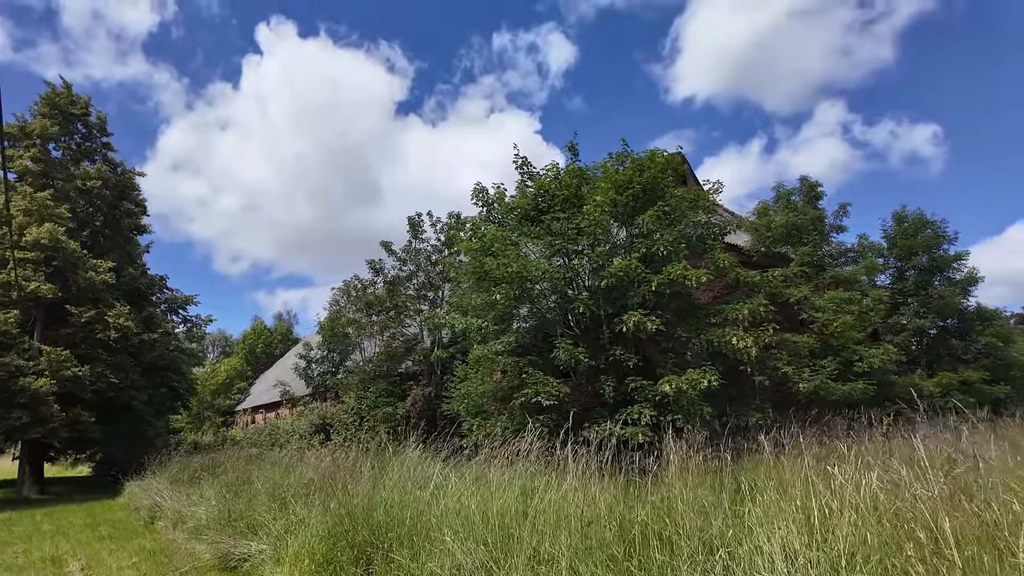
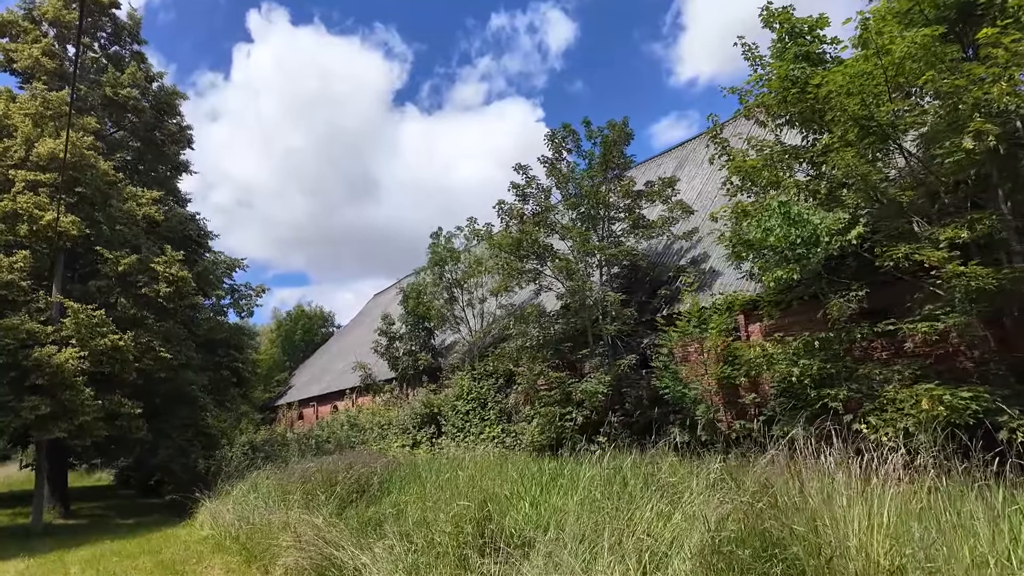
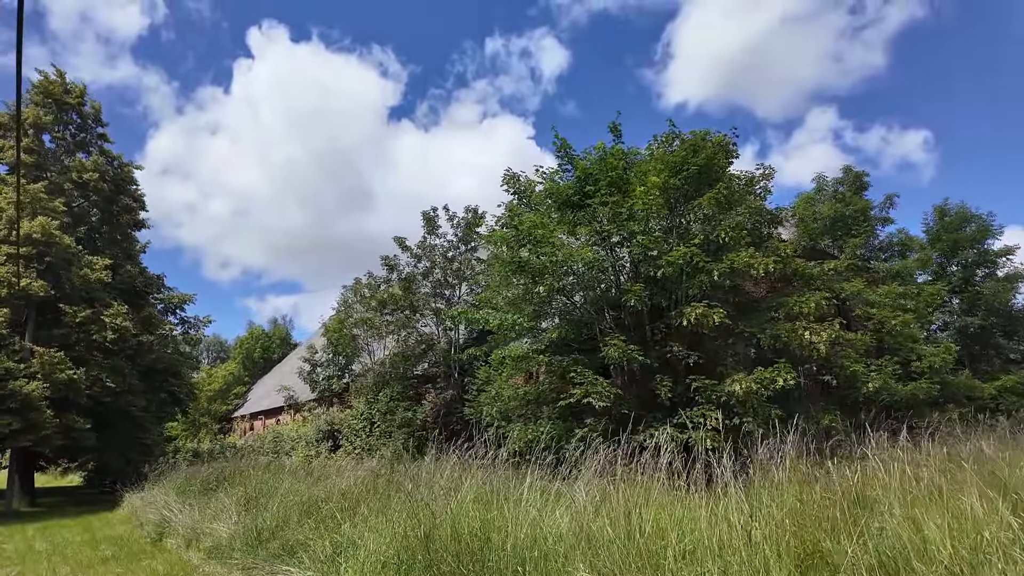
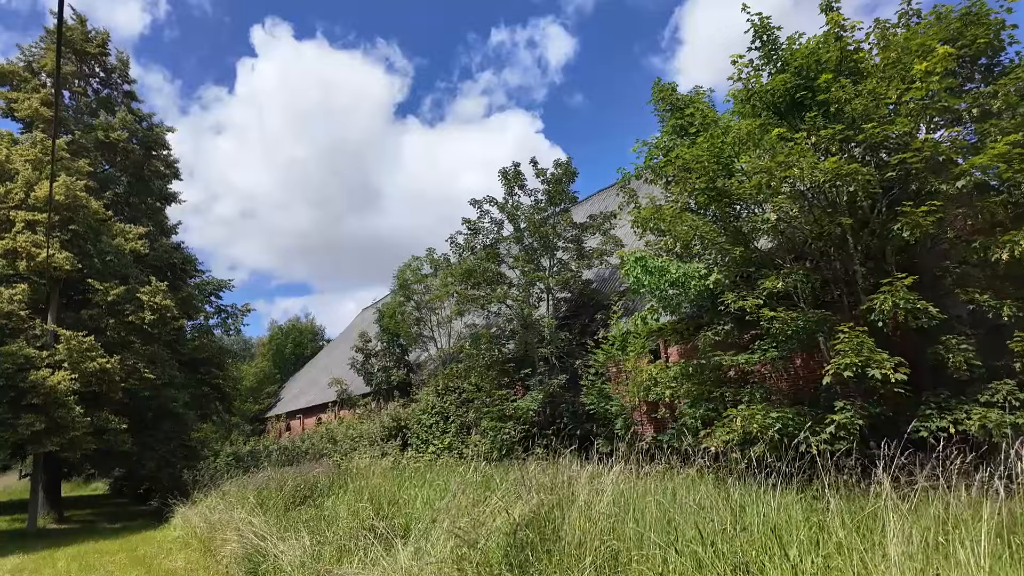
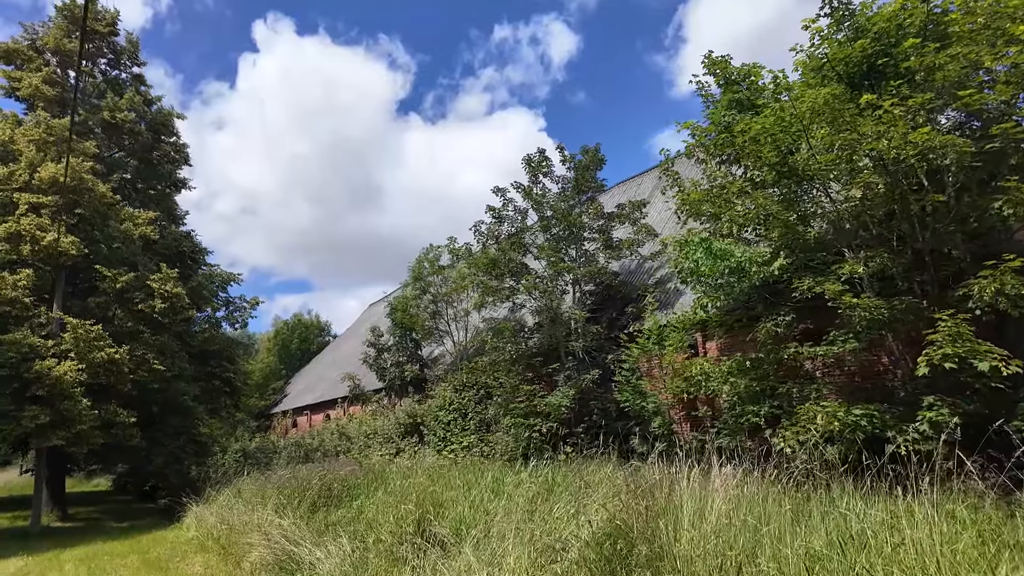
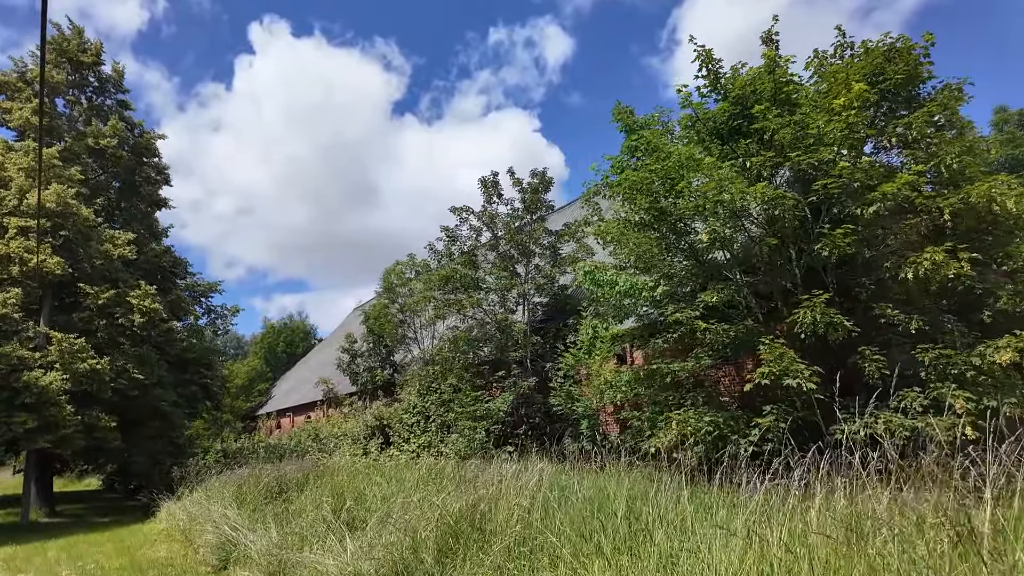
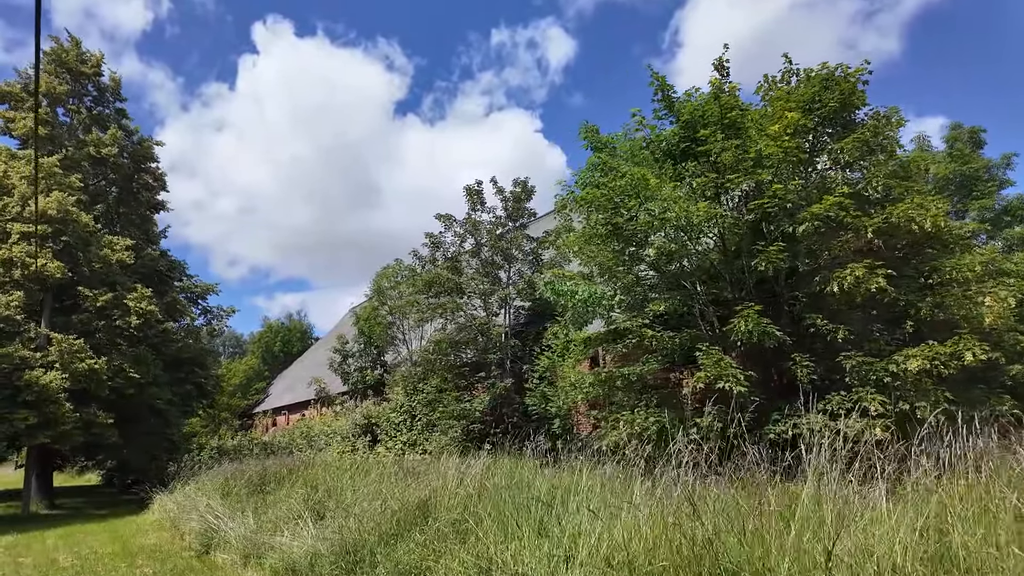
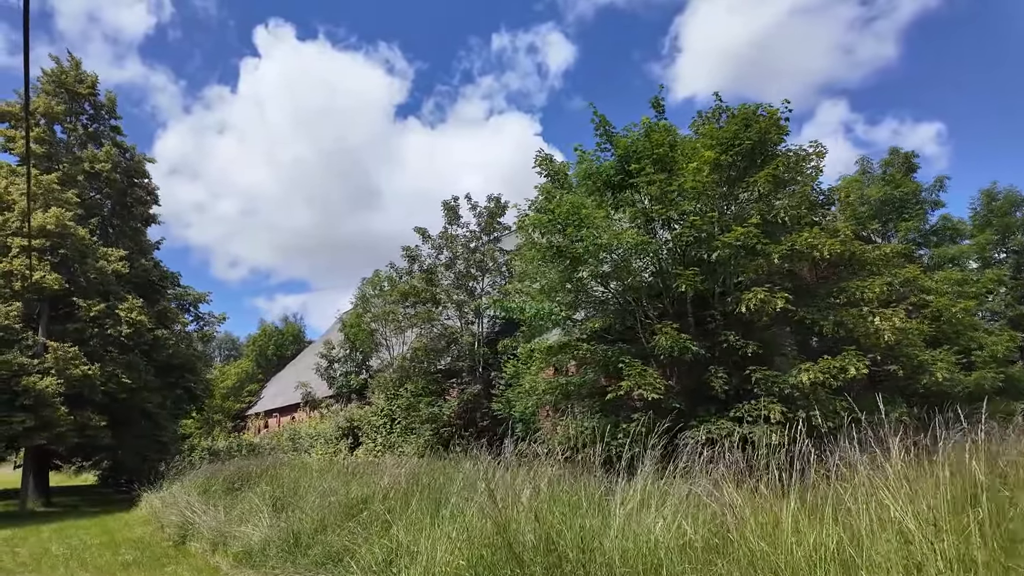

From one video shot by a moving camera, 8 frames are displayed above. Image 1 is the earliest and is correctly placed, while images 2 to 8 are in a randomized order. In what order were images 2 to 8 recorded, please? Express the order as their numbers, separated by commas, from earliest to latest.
3, 8, 7, 6, 4, 5, 2
